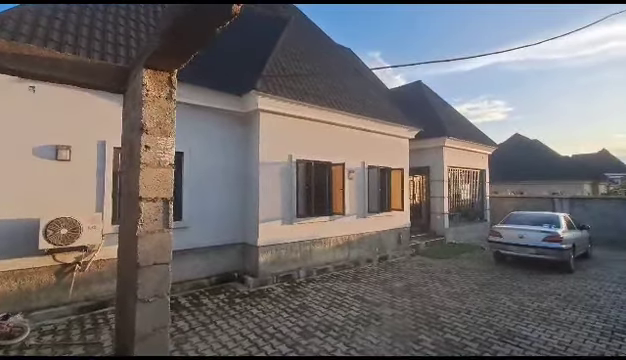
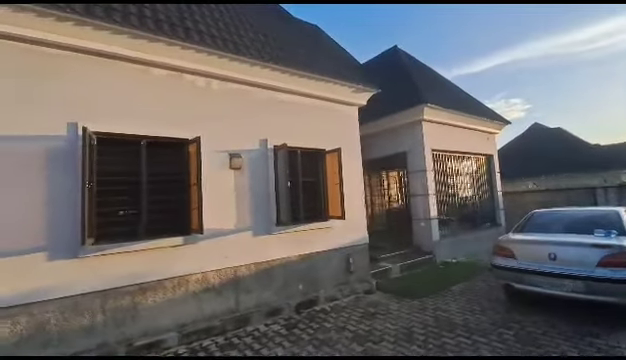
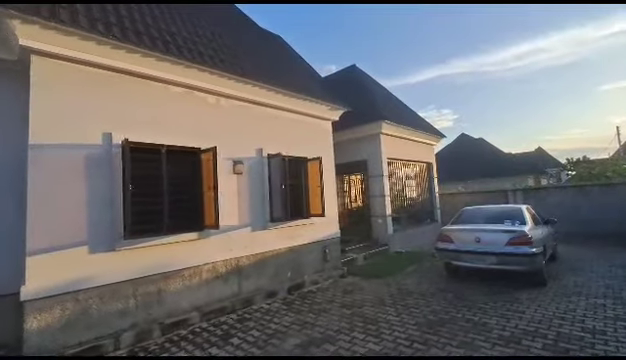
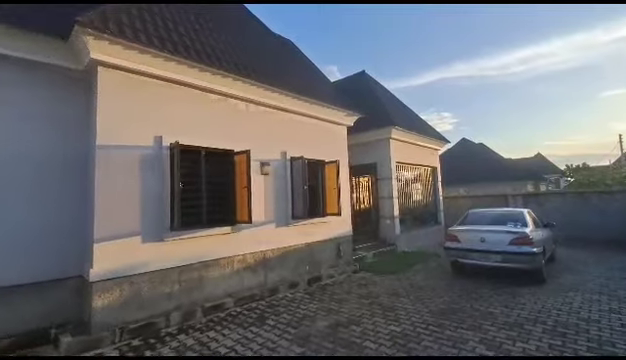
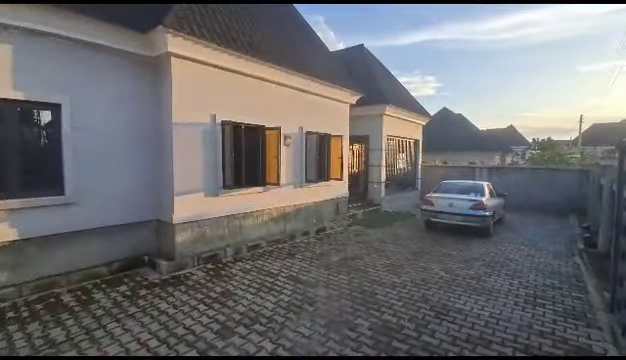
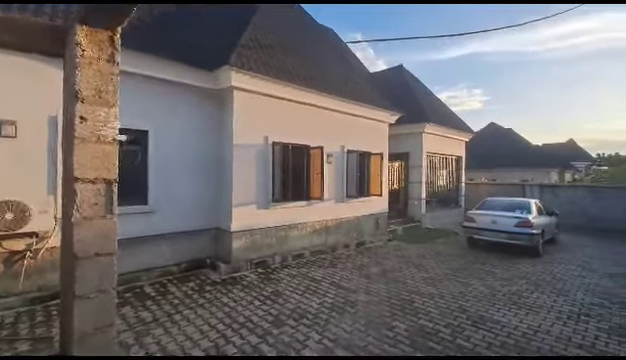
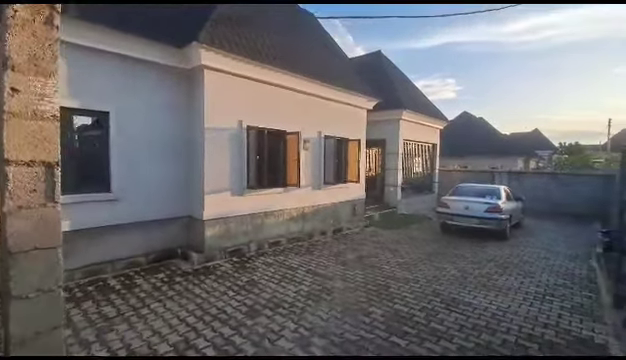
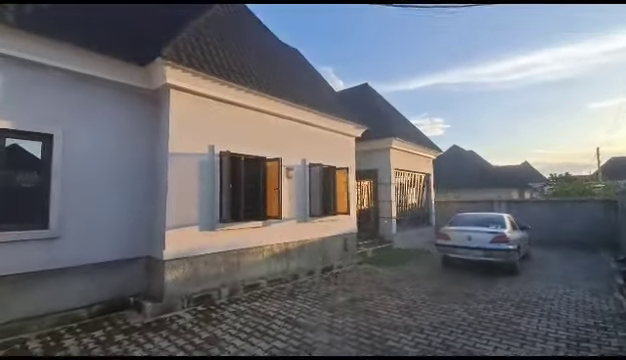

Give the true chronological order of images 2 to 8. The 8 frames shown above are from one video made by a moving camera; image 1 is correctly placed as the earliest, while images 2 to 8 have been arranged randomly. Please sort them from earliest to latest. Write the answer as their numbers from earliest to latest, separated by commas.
6, 7, 5, 8, 4, 3, 2
